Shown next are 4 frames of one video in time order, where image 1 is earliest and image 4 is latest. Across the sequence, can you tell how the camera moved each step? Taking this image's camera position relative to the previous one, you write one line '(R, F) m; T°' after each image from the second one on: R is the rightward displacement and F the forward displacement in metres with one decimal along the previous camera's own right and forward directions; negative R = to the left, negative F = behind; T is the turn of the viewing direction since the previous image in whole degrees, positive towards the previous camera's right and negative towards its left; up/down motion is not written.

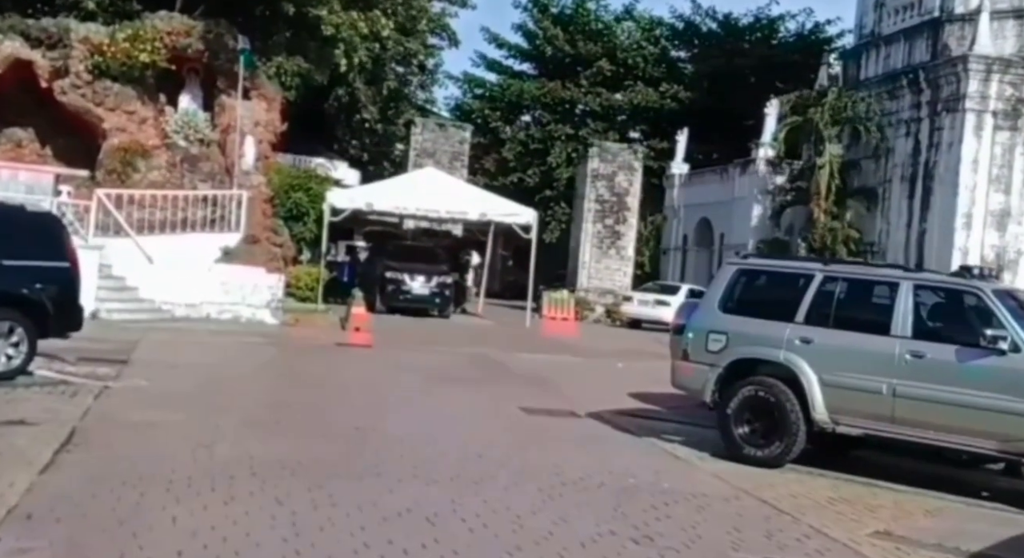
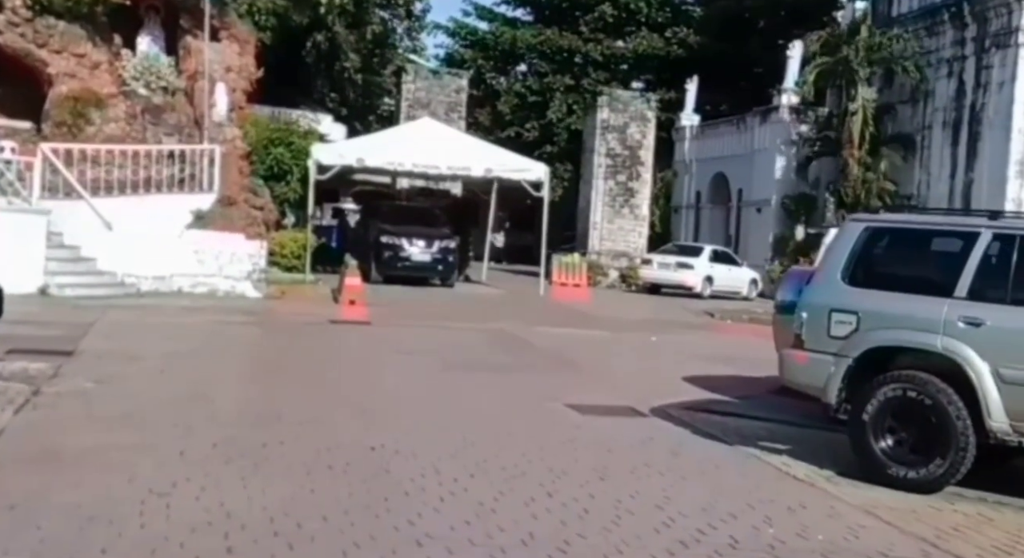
(-0.5, +2.7) m; +1°
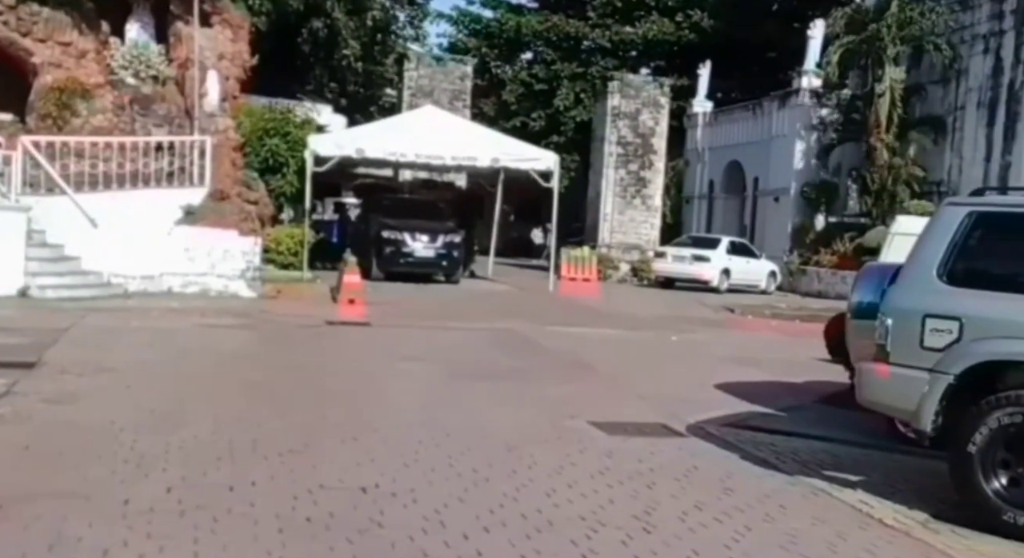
(-0.1, +1.2) m; 0°
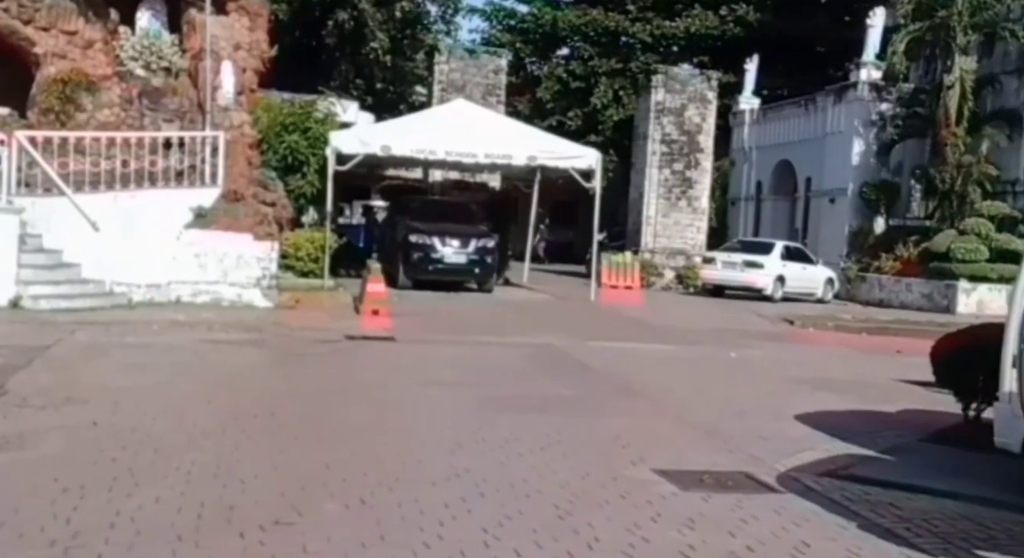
(-0.1, +1.7) m; -2°
